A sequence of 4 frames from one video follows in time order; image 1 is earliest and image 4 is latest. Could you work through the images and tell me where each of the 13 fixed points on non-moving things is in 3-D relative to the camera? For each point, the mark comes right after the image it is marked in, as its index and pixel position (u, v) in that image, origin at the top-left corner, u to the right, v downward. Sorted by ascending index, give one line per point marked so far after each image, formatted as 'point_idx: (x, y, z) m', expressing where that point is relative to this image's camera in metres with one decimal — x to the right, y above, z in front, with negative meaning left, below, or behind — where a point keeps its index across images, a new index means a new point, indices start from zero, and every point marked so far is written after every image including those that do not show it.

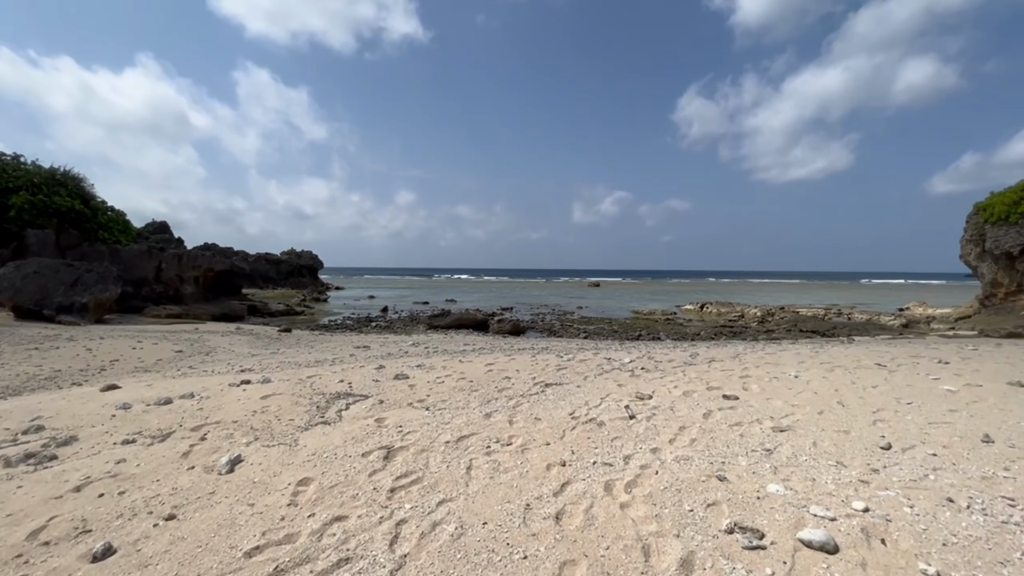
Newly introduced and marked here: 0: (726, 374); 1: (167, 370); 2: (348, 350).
0: (+4.0, -1.6, +8.8) m
1: (-7.8, -1.8, +10.5) m
2: (-4.7, -1.8, +13.3) m
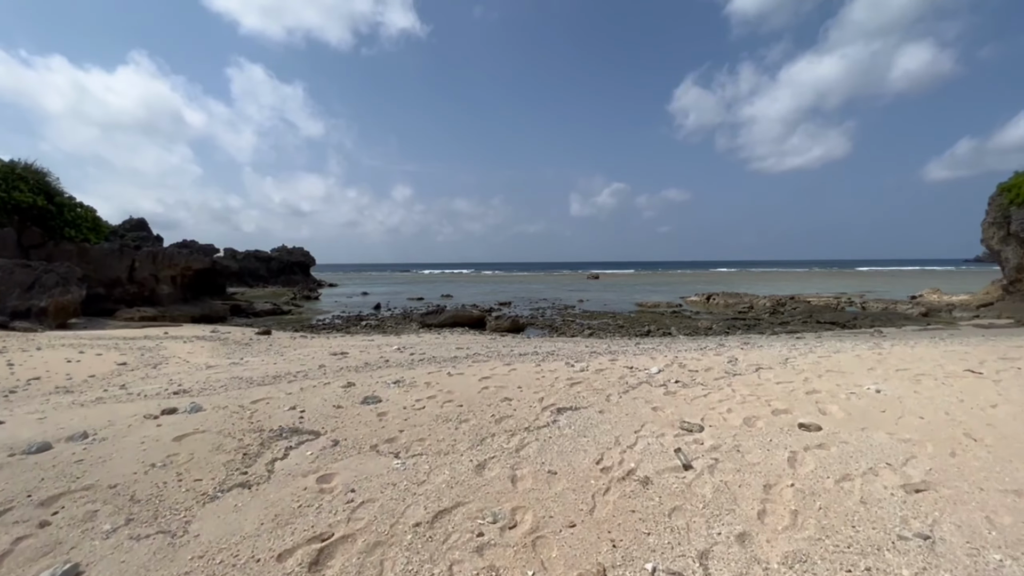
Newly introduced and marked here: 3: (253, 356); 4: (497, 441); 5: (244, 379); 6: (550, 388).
0: (+4.0, -1.5, +6.9) m
1: (-7.8, -1.9, +8.6) m
2: (-4.7, -1.8, +11.4) m
3: (-7.2, -1.9, +13.0) m
4: (-0.2, -1.7, +5.1) m
5: (-5.2, -1.8, +9.2) m
6: (+0.6, -1.5, +7.2) m
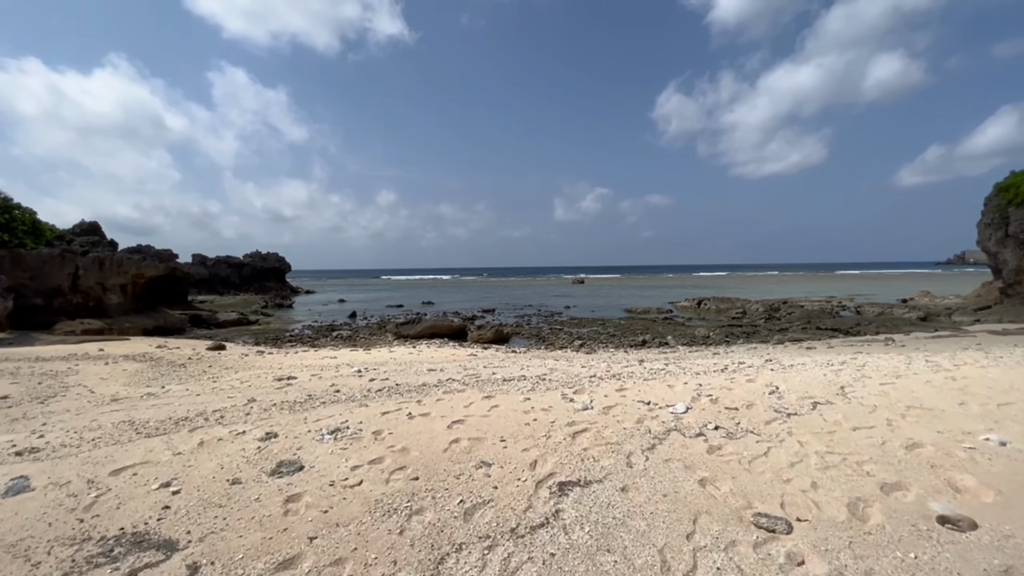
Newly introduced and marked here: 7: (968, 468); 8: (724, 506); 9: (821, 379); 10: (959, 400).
0: (+3.8, -1.6, +5.0) m
1: (-8.0, -2.1, +6.3) m
2: (-5.0, -2.0, +9.2) m
3: (-7.6, -2.2, +10.7) m
4: (-0.3, -1.8, +3.1) m
5: (-5.5, -2.0, +6.9) m
6: (+0.4, -1.7, +5.2) m
7: (+4.1, -1.6, +4.2) m
8: (+1.7, -1.7, +3.7) m
9: (+5.1, -1.5, +7.8) m
10: (+5.9, -1.5, +6.1) m
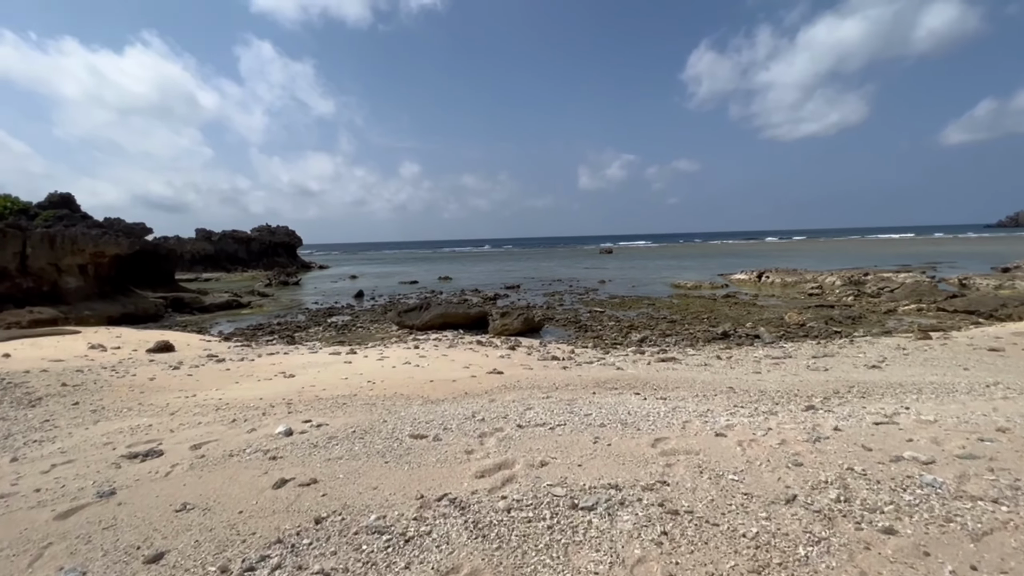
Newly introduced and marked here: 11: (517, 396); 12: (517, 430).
0: (+4.3, -1.8, -0.6) m
1: (-7.5, -2.3, +1.4) m
2: (-4.3, -2.0, +4.1) m
3: (-6.9, -2.1, +5.8) m
4: (0.0, -2.2, -2.3) m
5: (-5.0, -2.1, +1.9) m
6: (+0.8, -1.9, -0.2) m
7: (+4.5, -1.9, -1.3) m
8: (+2.1, -2.0, -1.7) m
9: (+5.7, -1.5, +2.2) m
10: (+6.4, -1.6, +0.5) m
11: (+0.1, -1.7, +7.8) m
12: (+0.1, -1.7, +5.8) m
